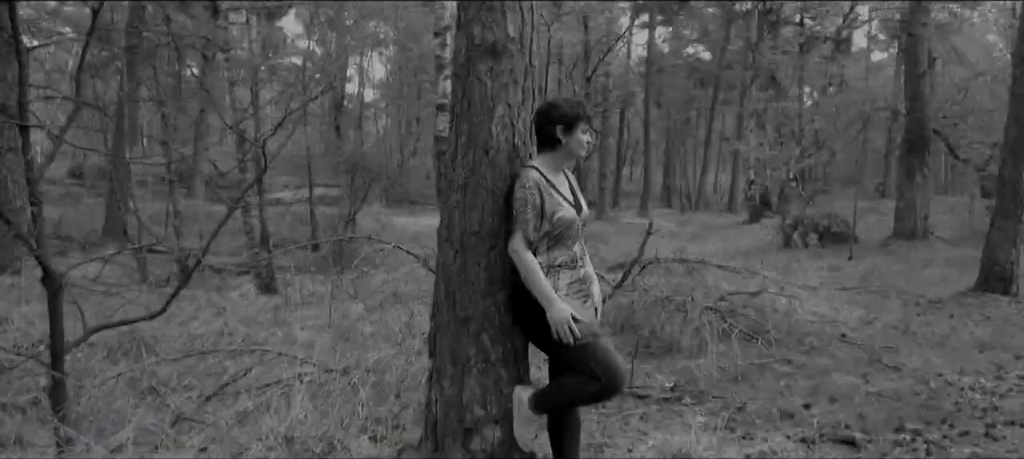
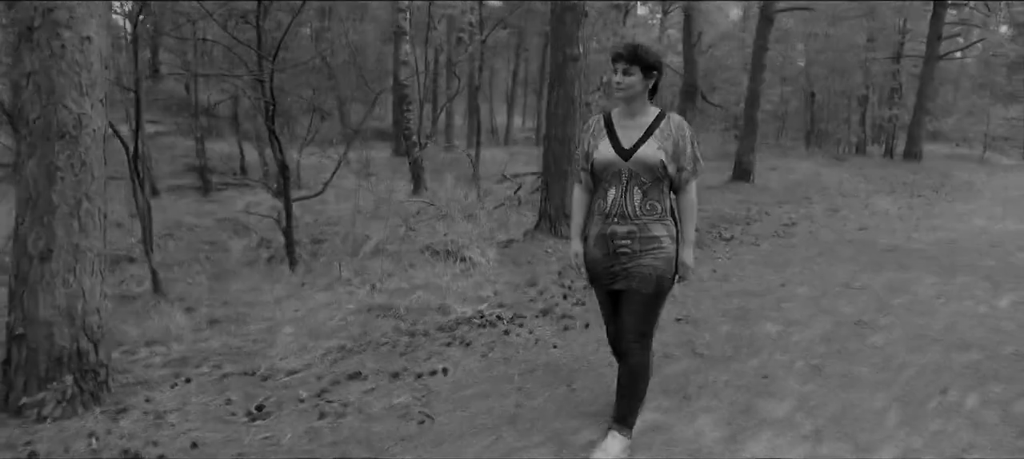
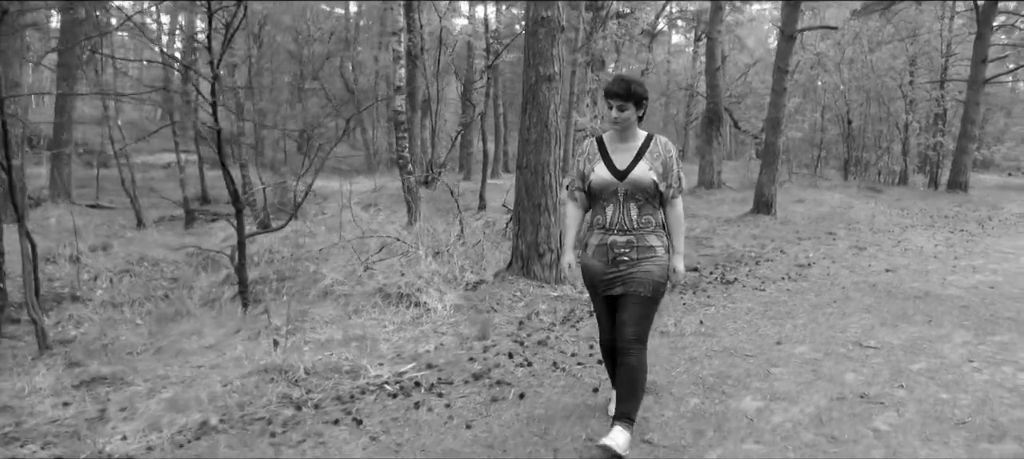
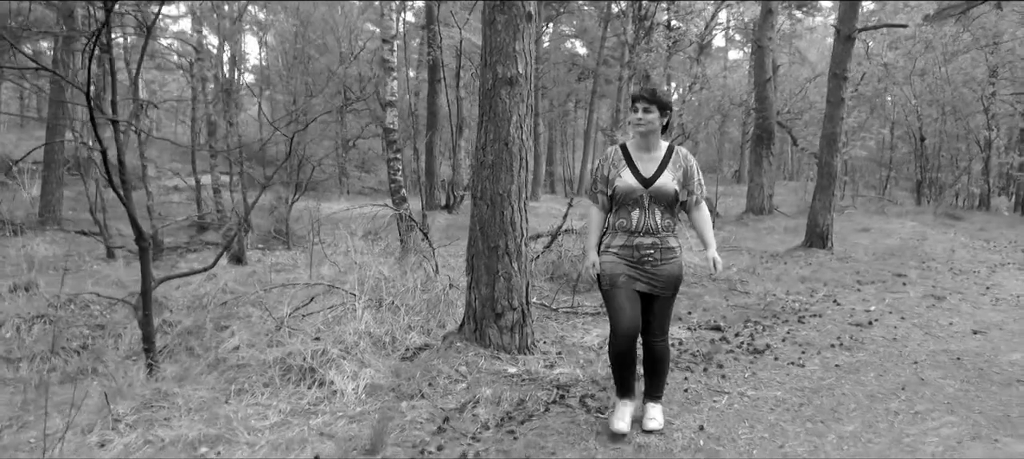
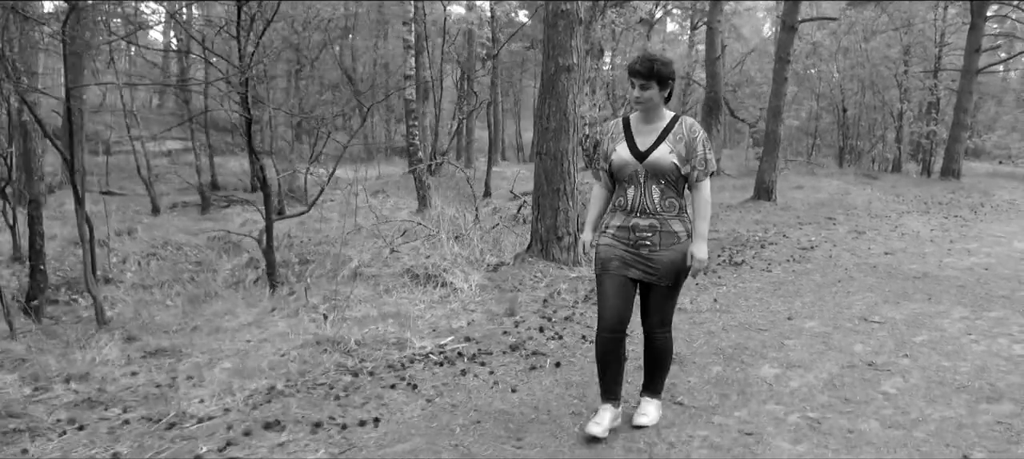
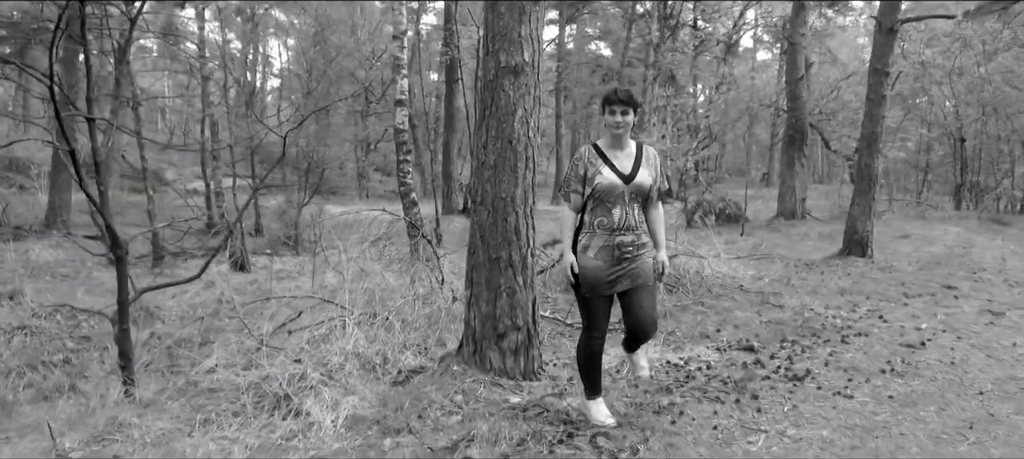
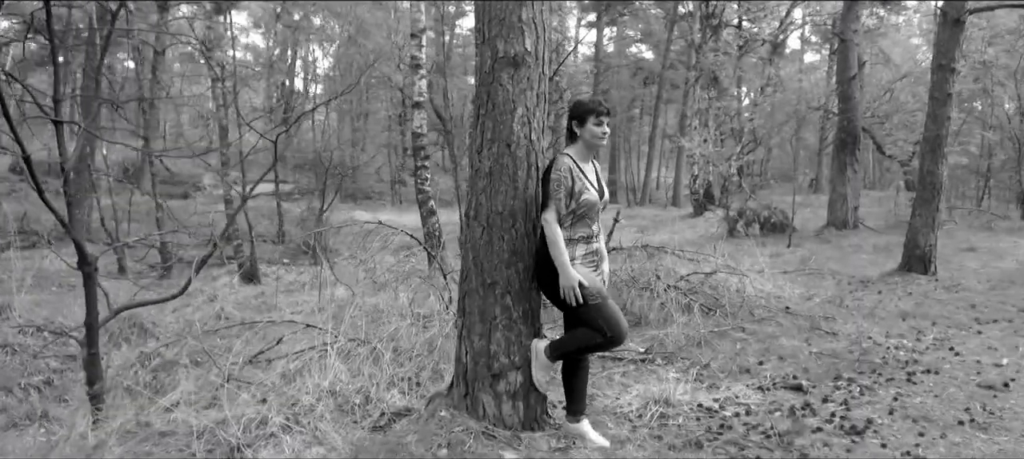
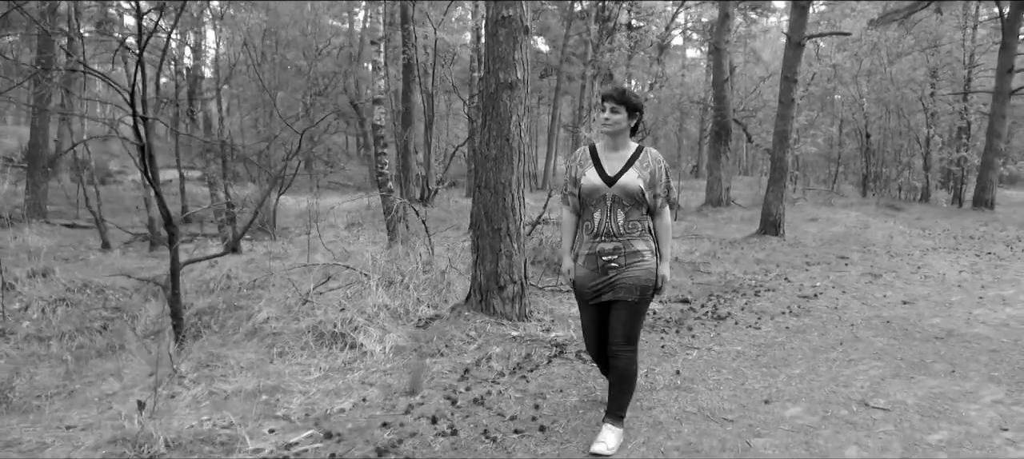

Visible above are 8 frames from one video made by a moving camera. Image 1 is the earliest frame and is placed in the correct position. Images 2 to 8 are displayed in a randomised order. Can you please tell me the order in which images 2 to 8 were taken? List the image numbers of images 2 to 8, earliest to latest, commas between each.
7, 6, 4, 8, 3, 5, 2
